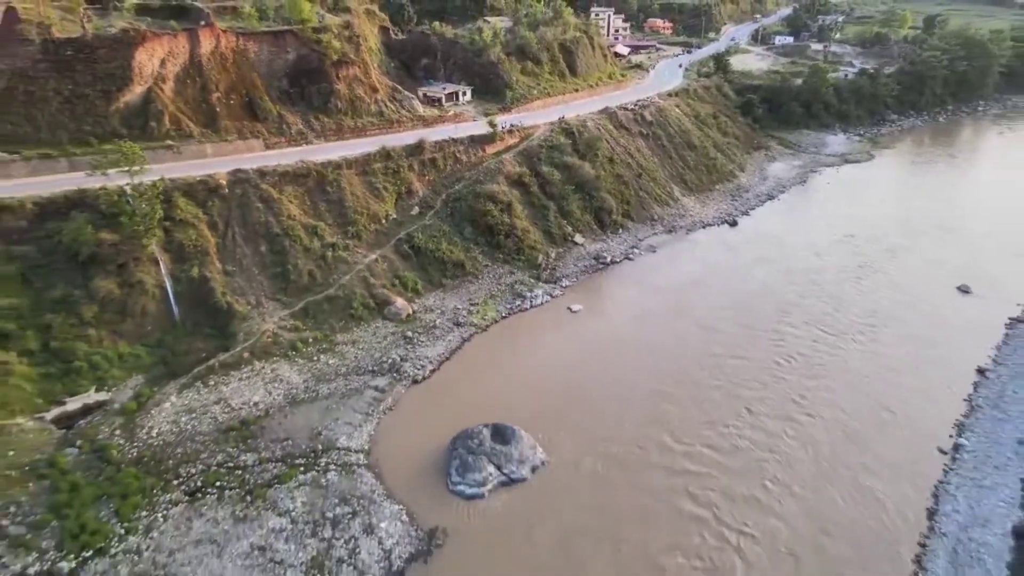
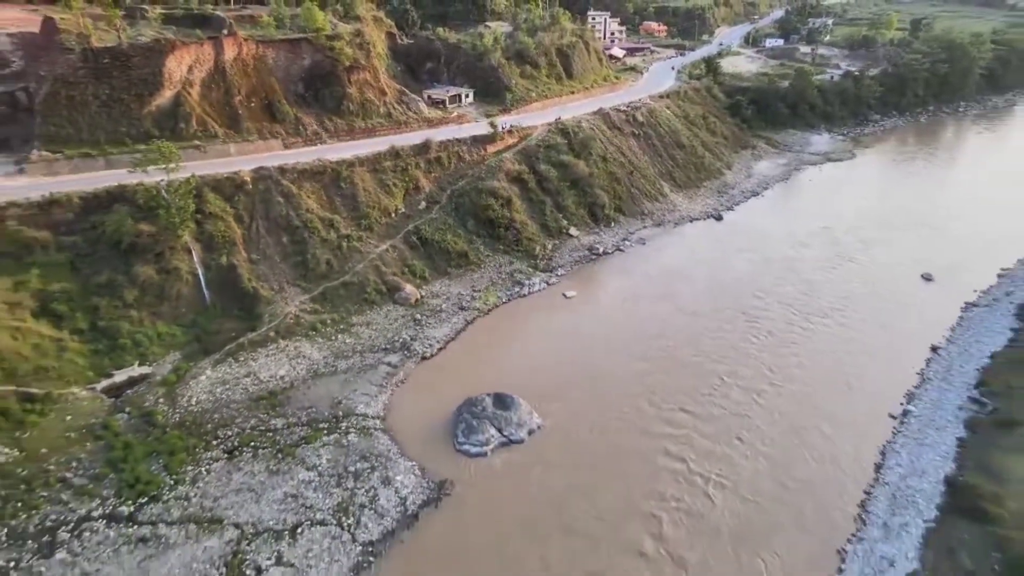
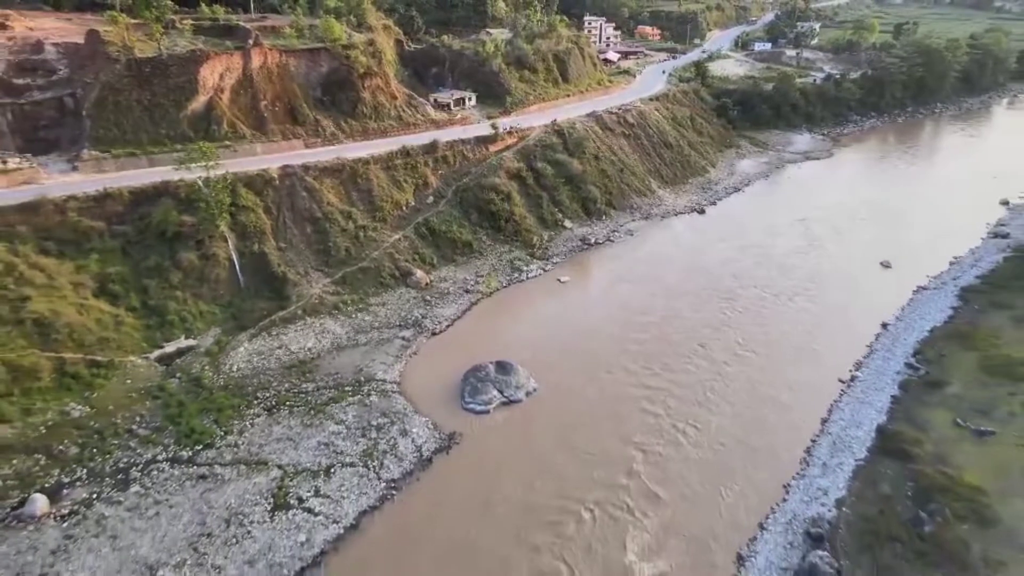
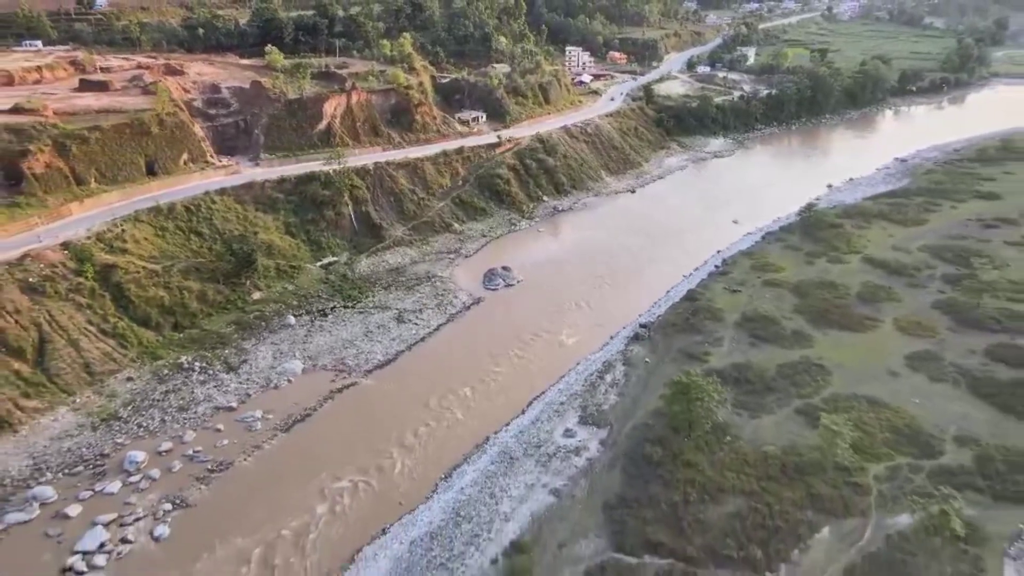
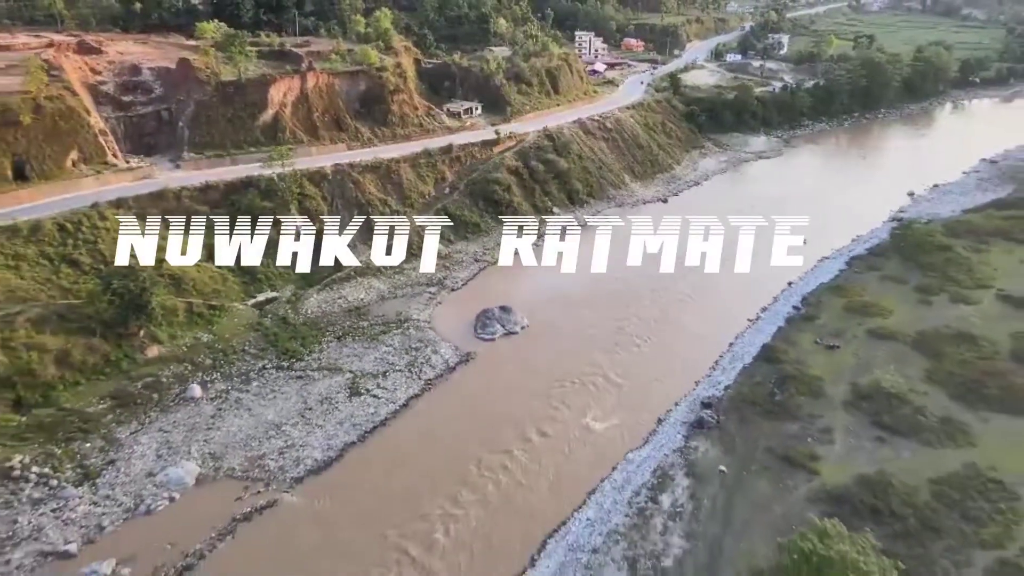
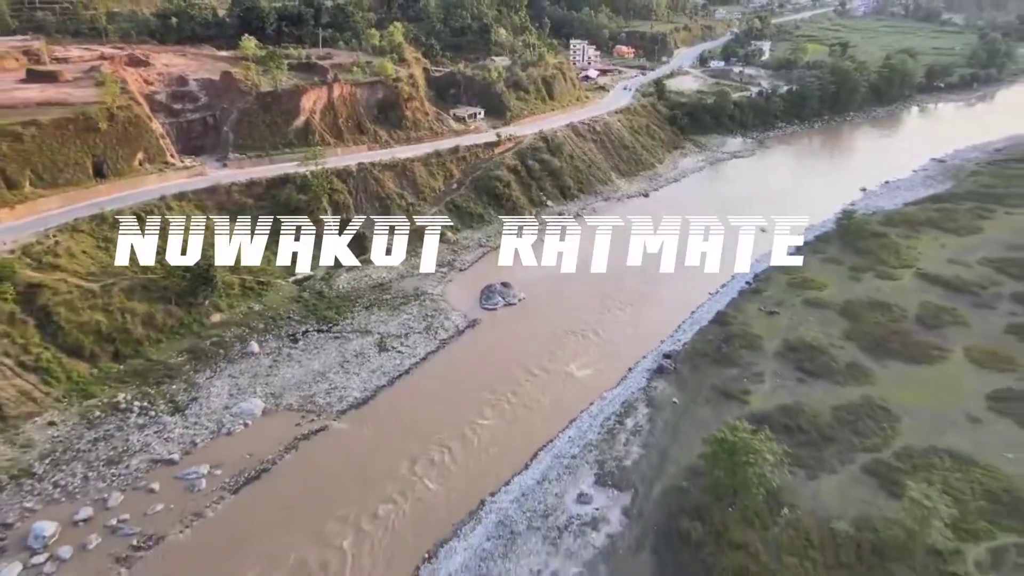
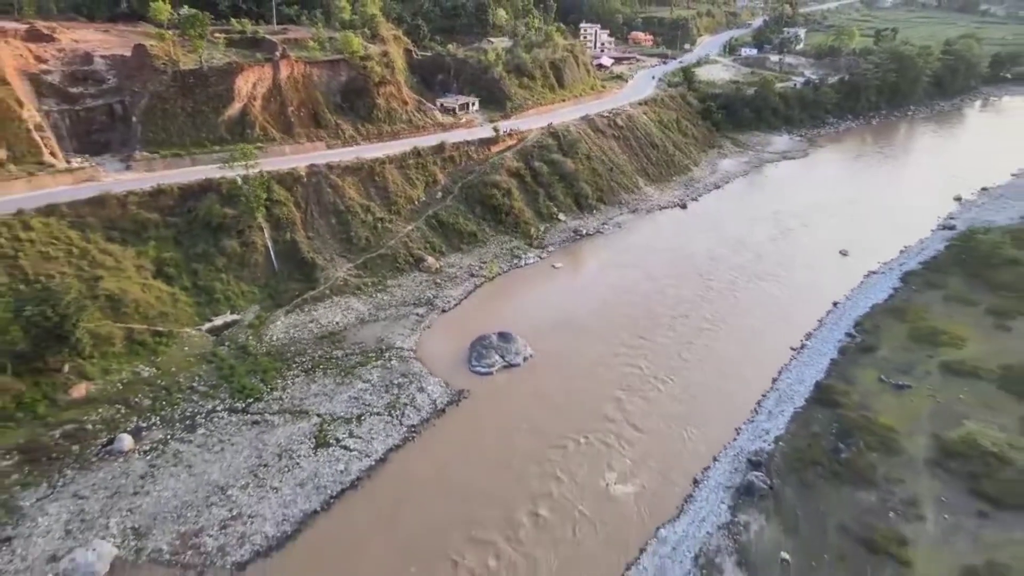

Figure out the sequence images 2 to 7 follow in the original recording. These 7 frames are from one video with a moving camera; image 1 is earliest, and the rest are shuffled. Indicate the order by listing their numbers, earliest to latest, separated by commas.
2, 3, 7, 5, 6, 4
